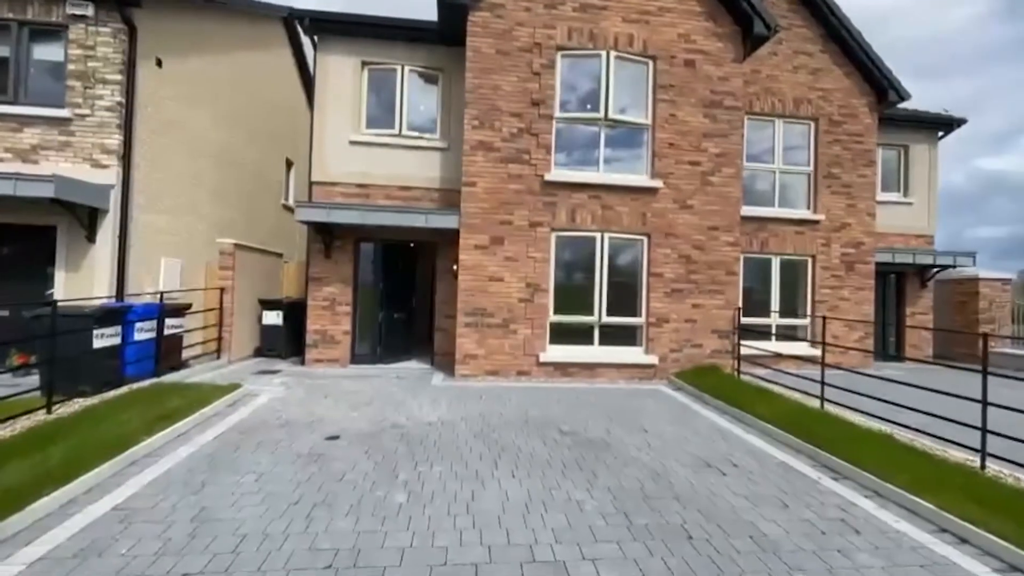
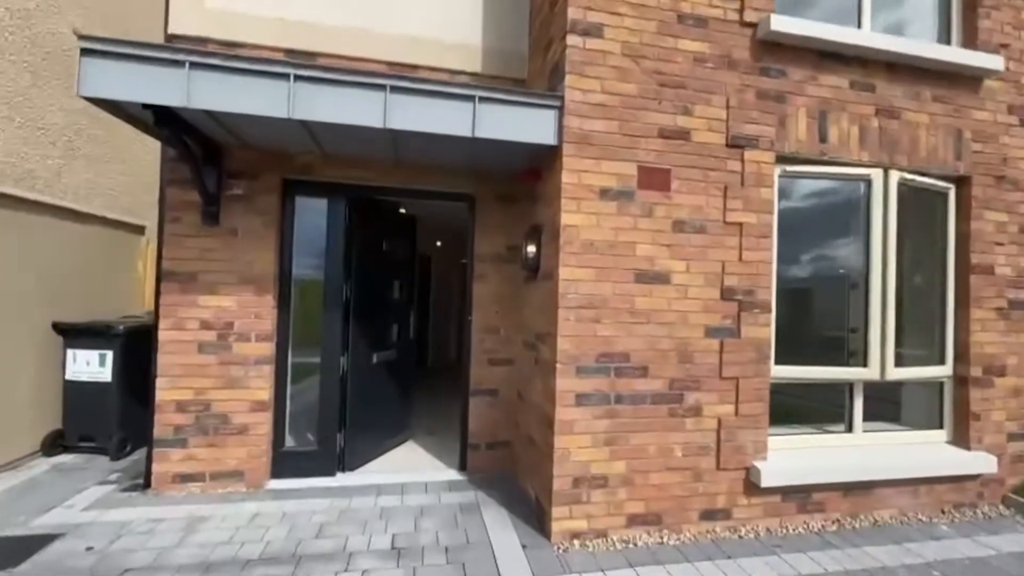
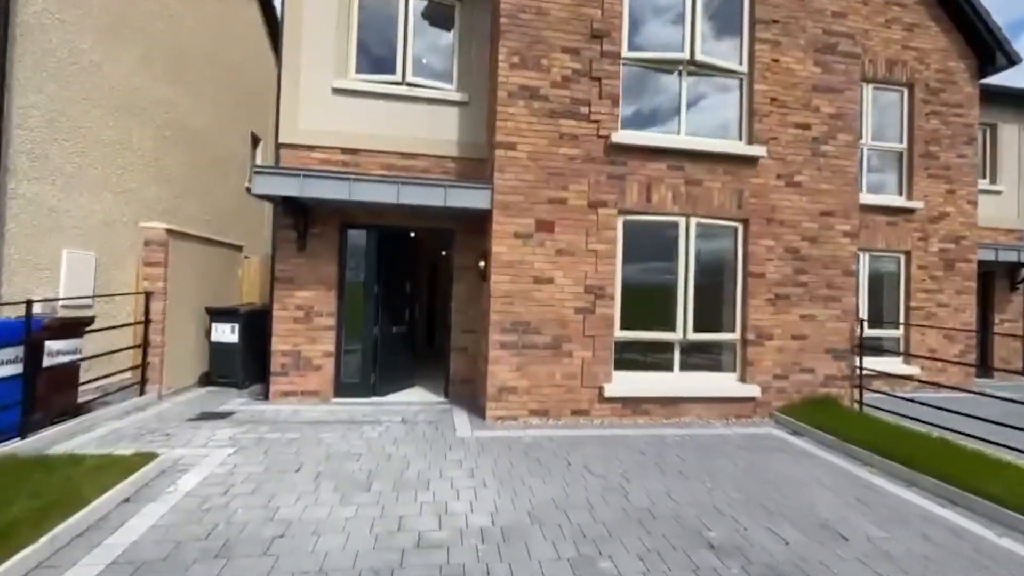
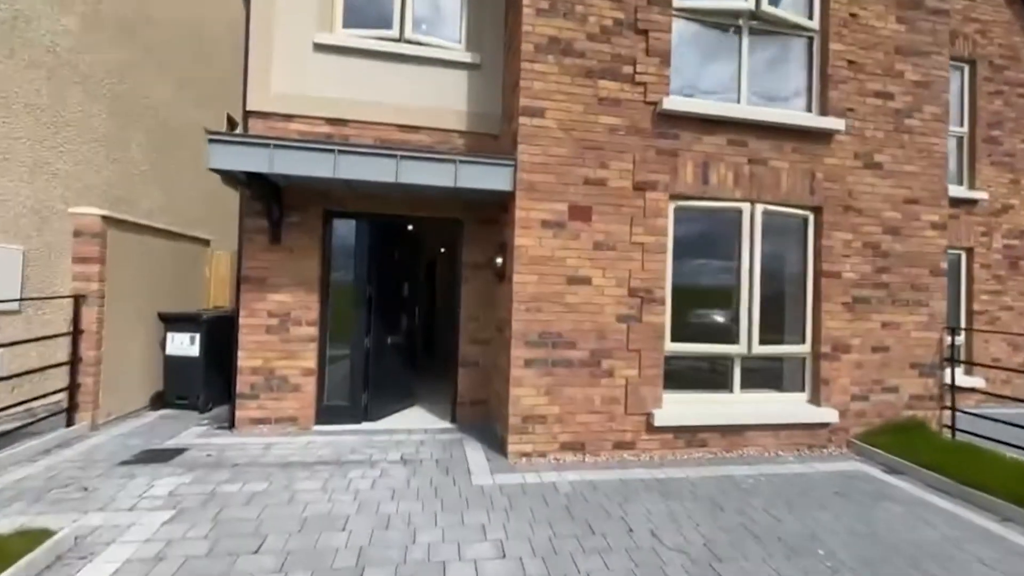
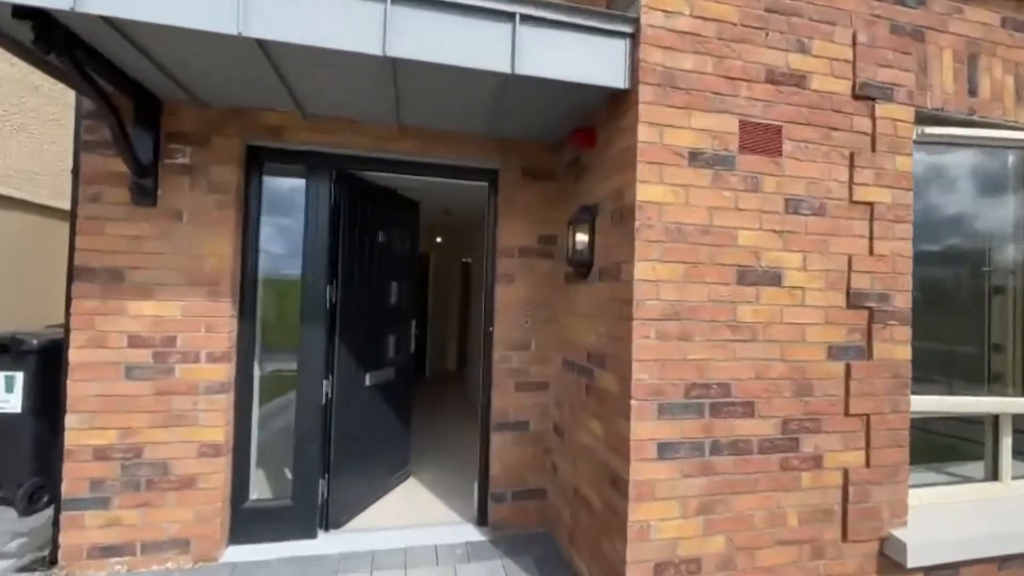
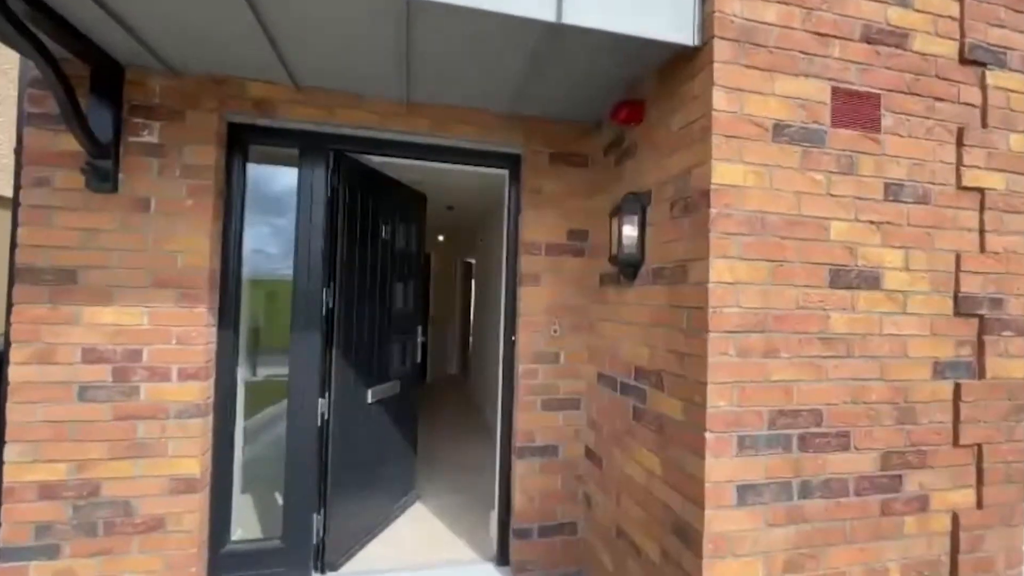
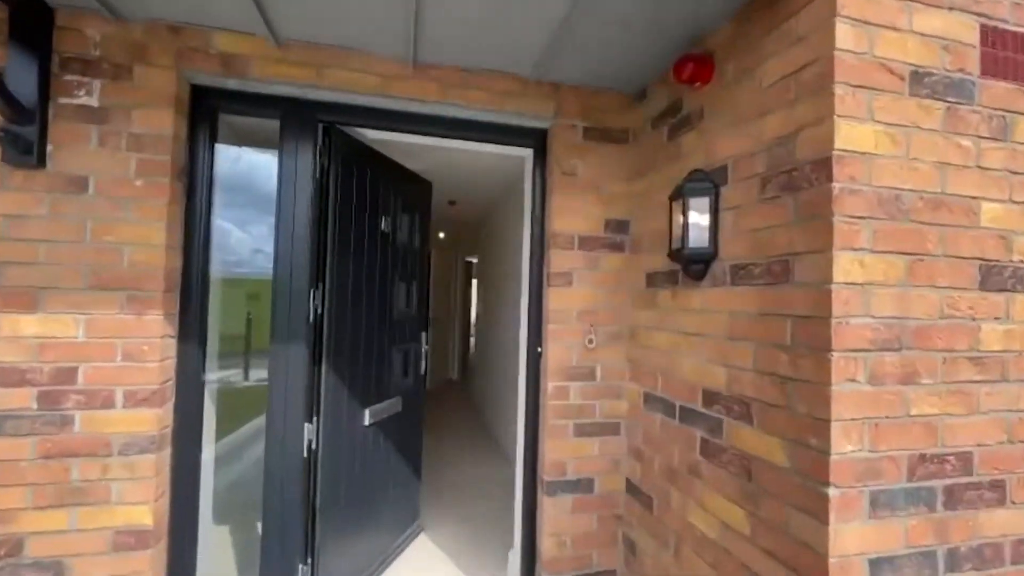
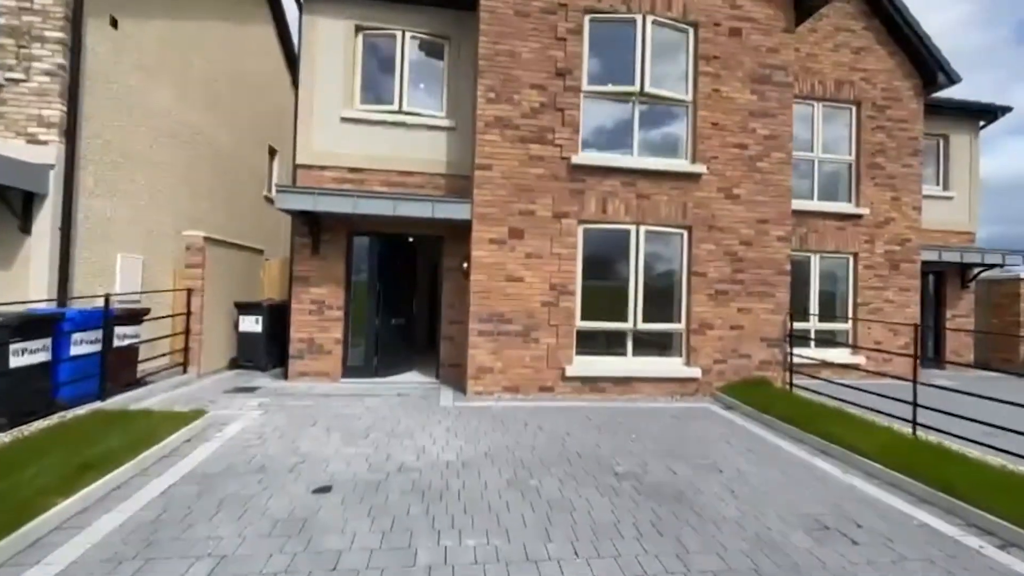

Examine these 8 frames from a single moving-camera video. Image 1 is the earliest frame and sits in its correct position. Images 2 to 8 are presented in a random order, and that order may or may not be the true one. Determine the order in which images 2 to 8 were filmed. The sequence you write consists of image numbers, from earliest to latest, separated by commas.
8, 3, 4, 2, 5, 6, 7
